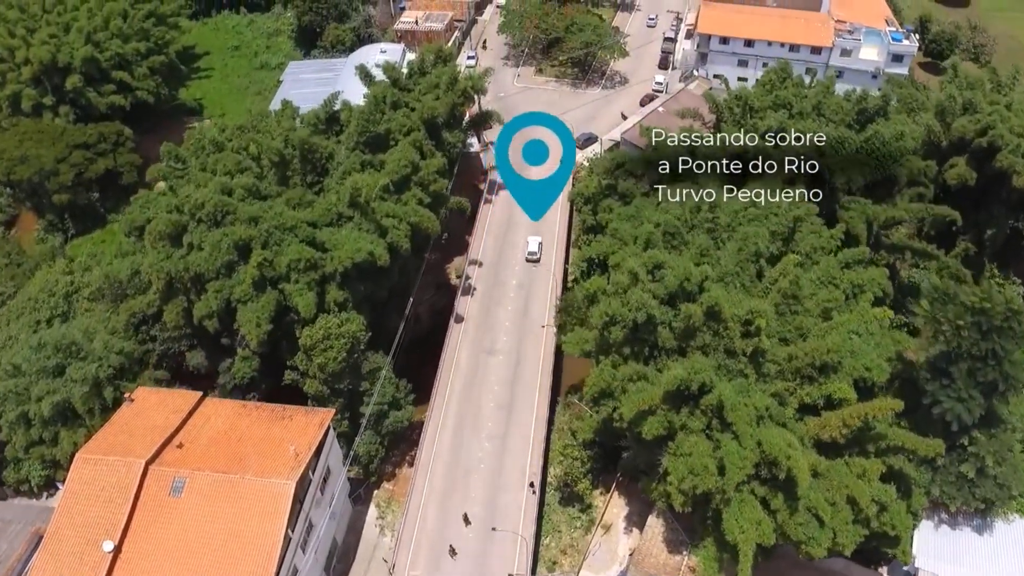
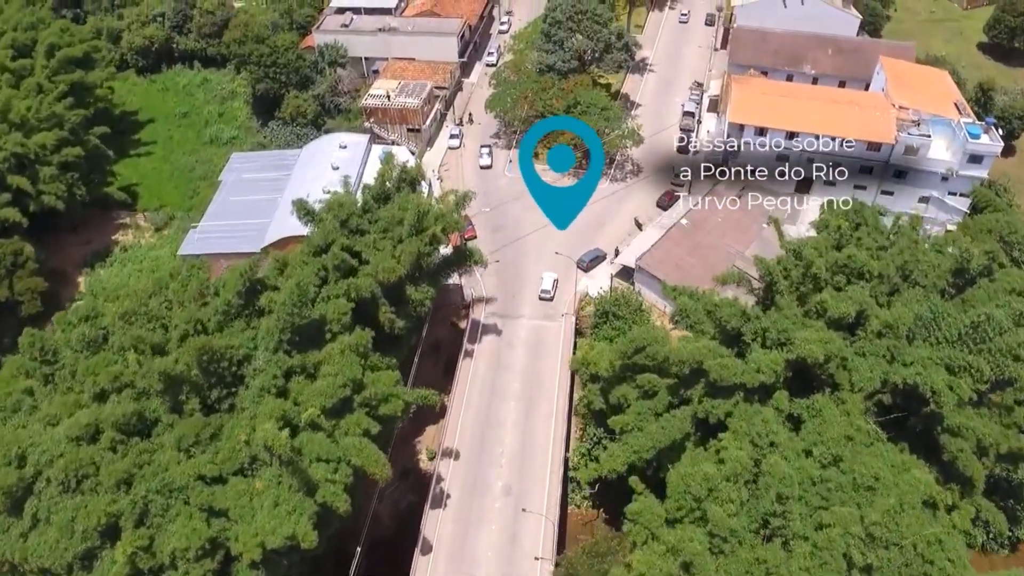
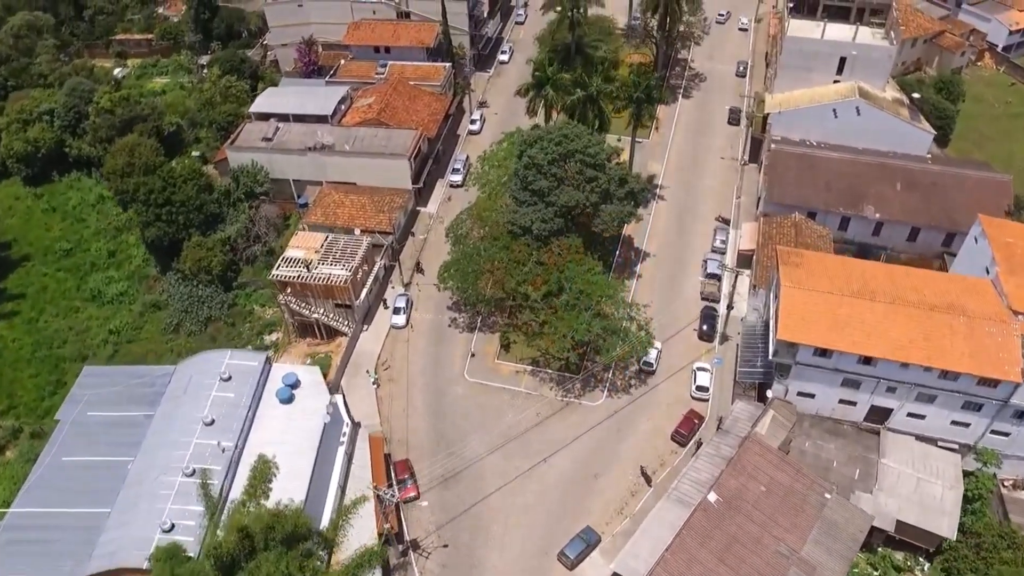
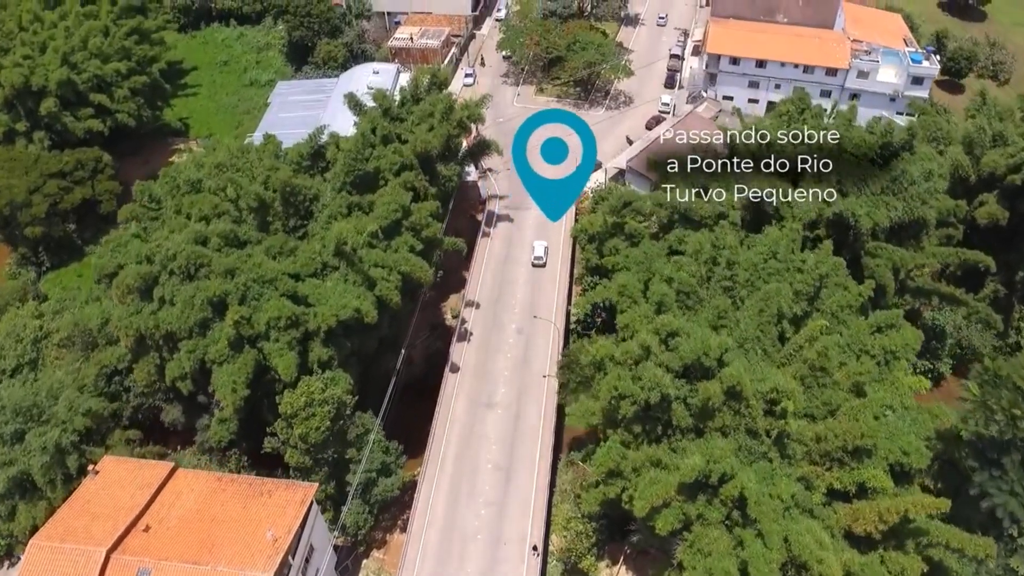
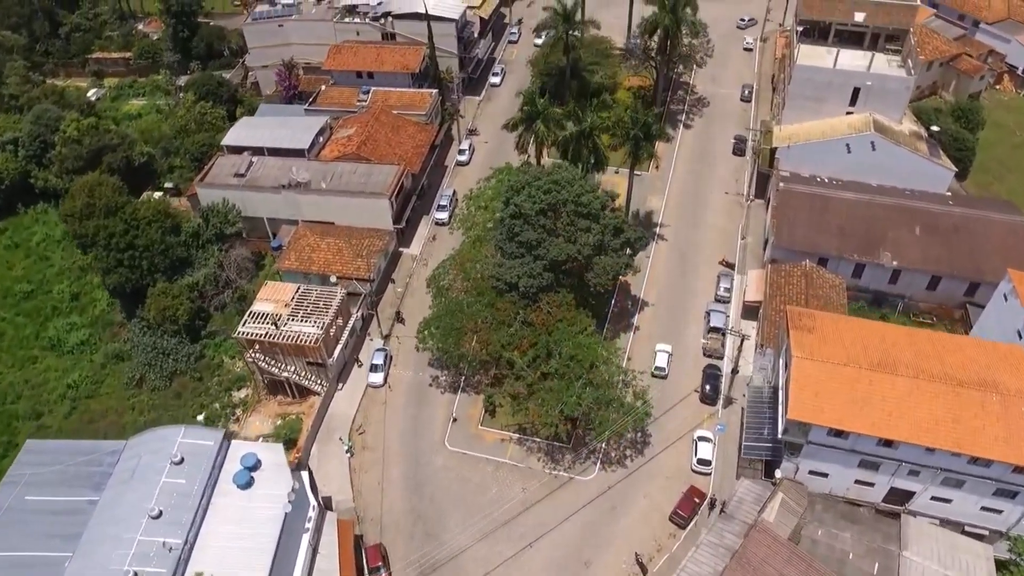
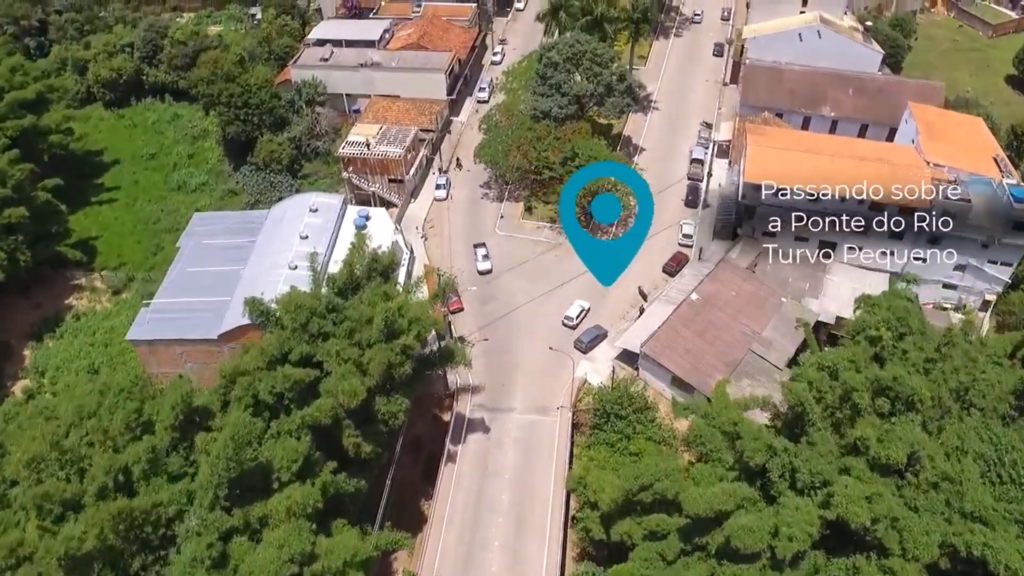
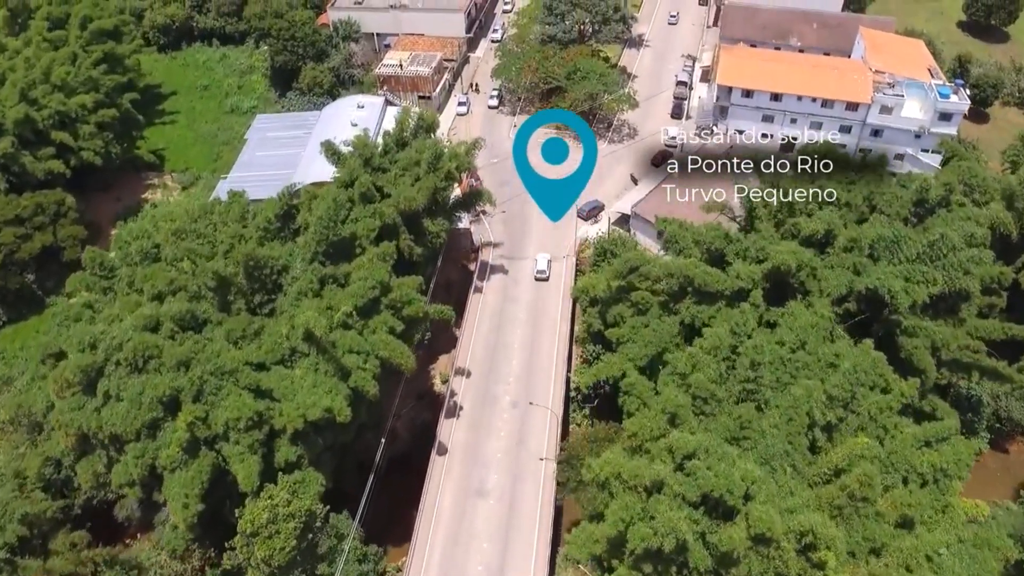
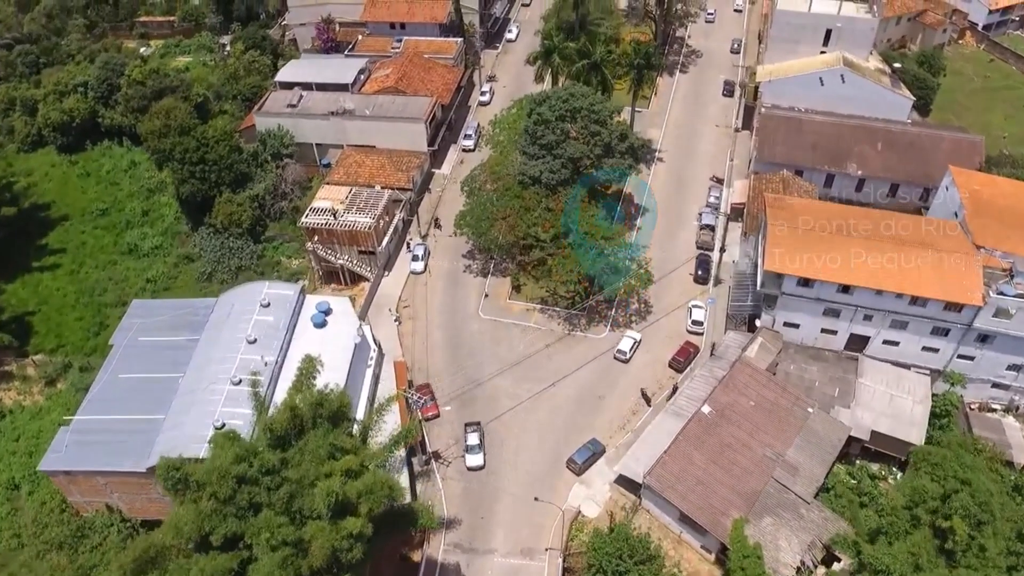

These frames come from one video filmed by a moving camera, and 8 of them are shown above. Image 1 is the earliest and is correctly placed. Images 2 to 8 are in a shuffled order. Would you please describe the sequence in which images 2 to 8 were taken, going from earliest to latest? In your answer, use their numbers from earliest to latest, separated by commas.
4, 7, 2, 6, 8, 3, 5
